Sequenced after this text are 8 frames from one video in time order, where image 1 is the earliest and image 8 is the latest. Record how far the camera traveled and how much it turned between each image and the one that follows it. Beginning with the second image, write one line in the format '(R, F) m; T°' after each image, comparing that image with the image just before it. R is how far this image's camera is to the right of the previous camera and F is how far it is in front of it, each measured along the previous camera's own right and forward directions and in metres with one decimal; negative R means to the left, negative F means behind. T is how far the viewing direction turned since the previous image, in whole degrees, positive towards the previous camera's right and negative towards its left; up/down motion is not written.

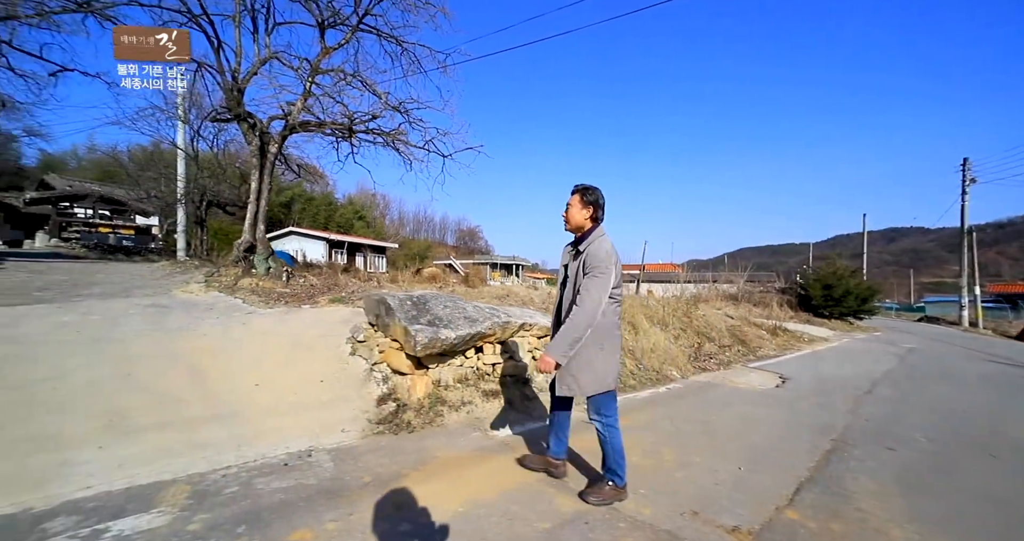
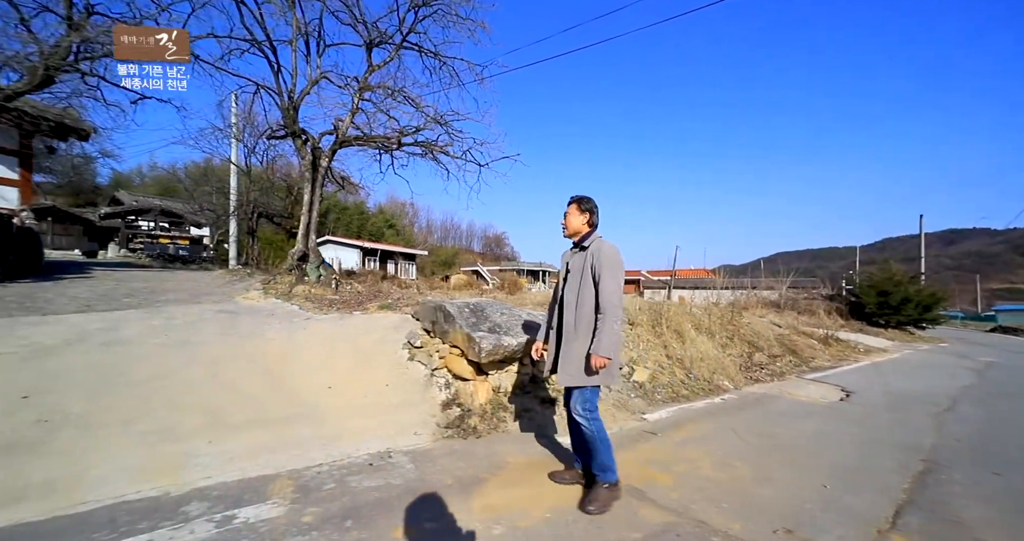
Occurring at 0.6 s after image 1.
(-0.2, -0.1) m; -4°
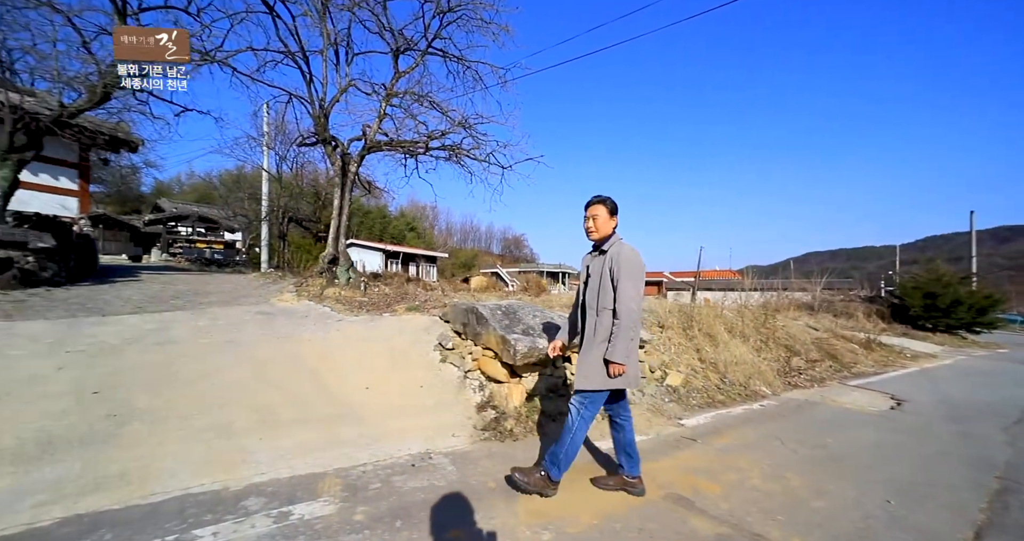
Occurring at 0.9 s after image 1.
(-0.1, 0.0) m; -3°
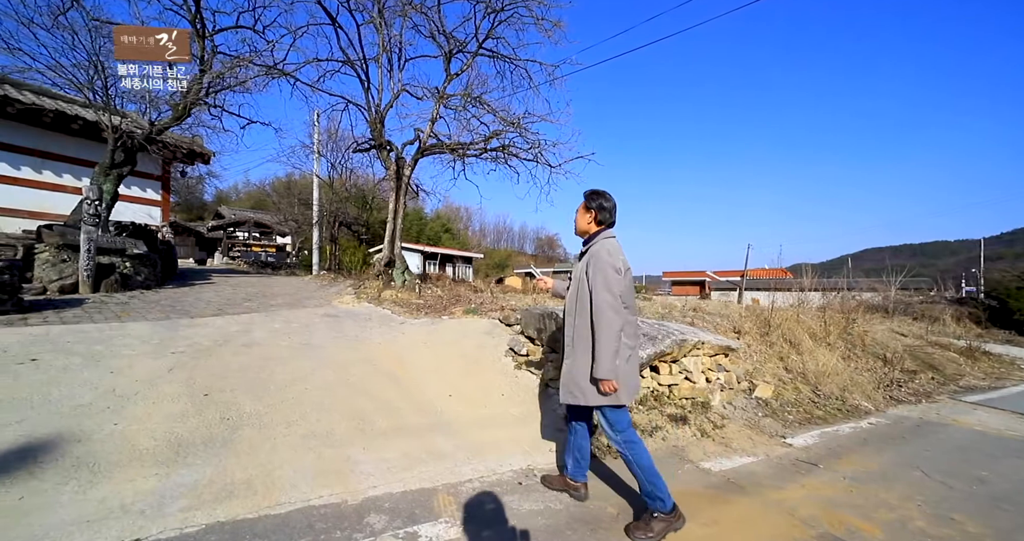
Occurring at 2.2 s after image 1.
(-0.3, +0.1) m; -5°
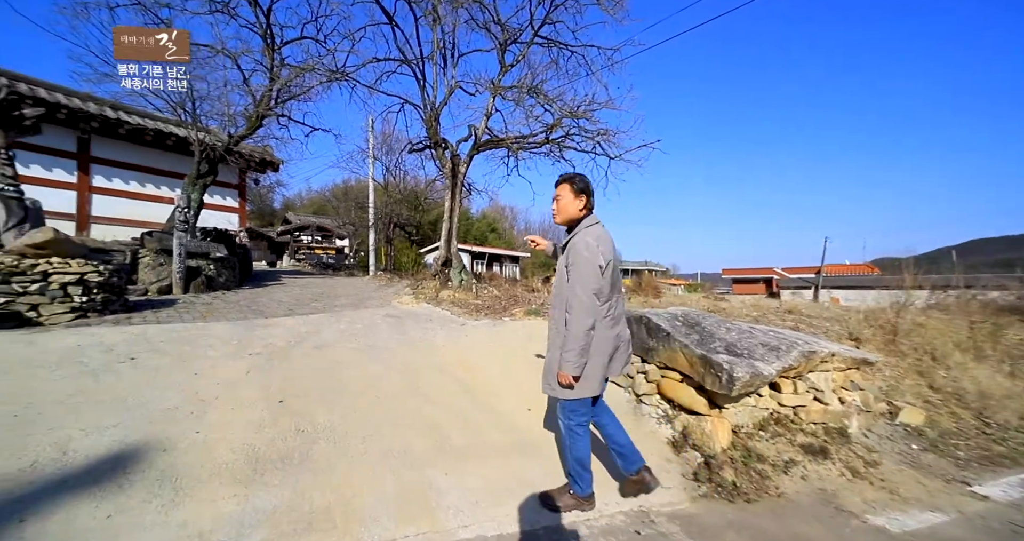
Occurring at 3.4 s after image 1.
(-0.3, +0.3) m; -7°
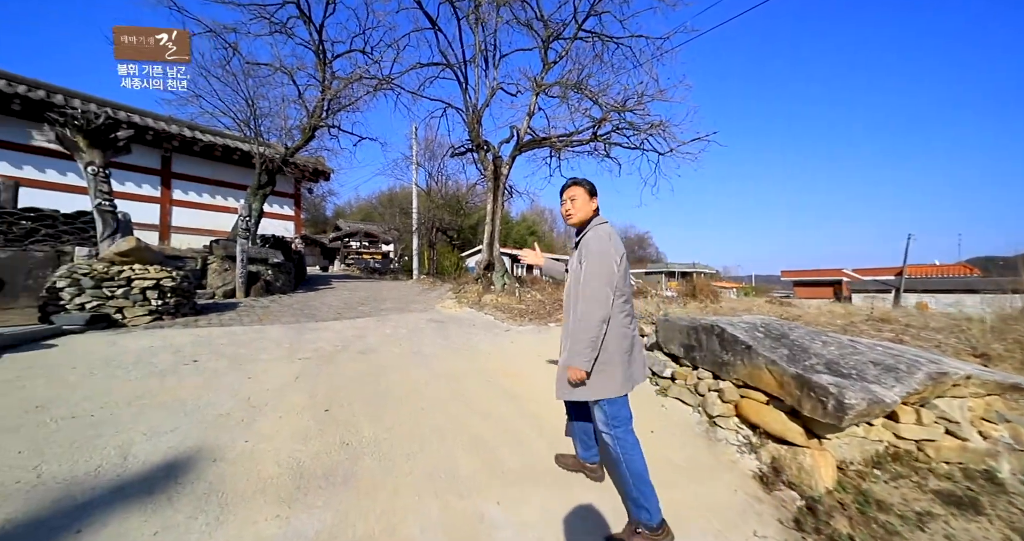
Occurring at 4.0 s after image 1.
(-0.1, +0.2) m; -6°
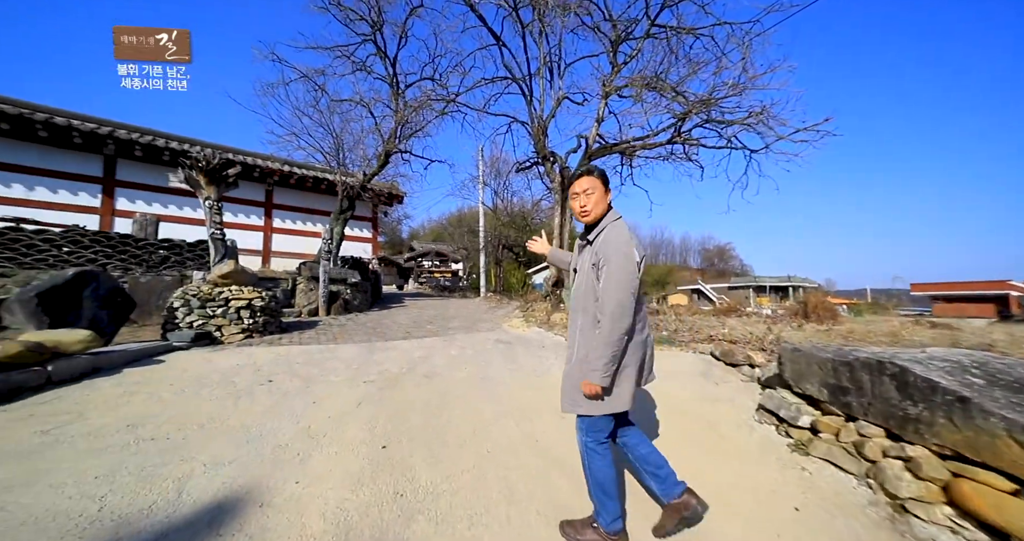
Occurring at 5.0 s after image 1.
(-0.1, +0.5) m; -9°
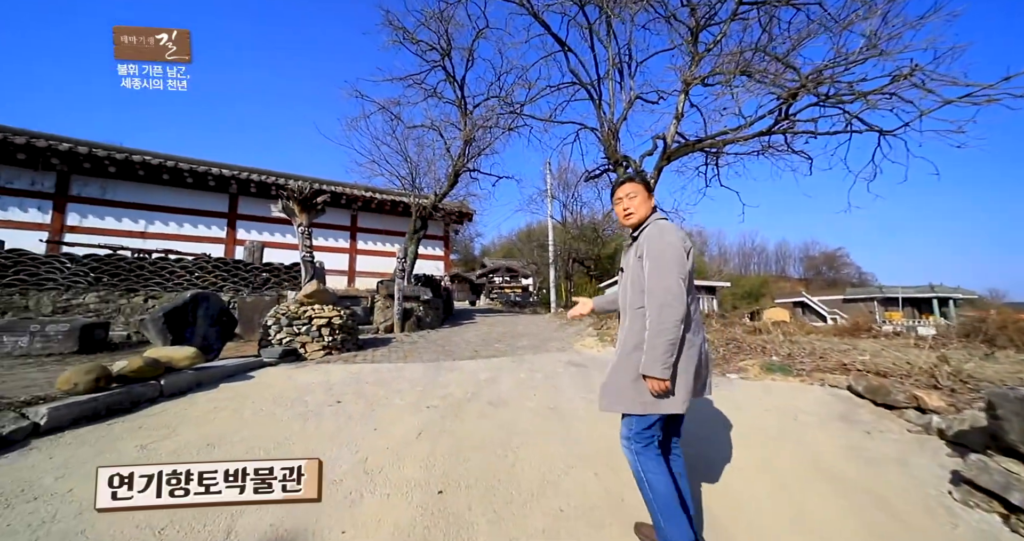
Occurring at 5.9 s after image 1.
(0.0, +0.6) m; -10°
